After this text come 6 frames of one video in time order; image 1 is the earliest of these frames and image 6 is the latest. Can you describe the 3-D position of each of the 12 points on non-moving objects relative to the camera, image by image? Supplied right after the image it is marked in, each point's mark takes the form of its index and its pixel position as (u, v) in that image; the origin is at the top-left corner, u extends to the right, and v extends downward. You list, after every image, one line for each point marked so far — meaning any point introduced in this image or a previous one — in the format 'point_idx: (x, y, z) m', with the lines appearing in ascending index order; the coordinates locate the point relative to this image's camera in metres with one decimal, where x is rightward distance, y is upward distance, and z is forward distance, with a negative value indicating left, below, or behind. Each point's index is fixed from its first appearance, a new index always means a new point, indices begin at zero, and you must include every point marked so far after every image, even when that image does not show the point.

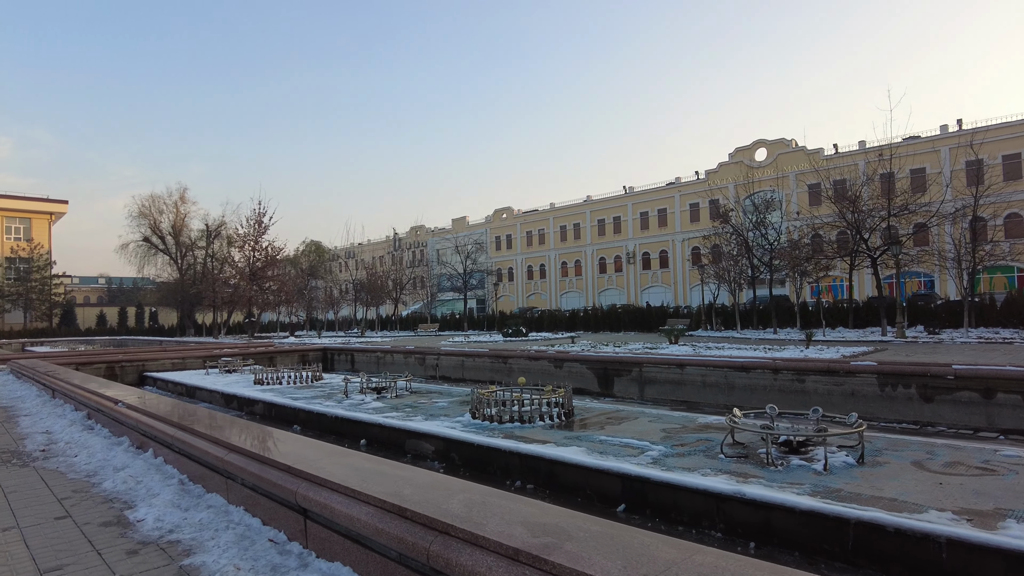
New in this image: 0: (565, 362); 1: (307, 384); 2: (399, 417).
0: (+1.1, -1.5, +13.4) m
1: (-4.0, -1.9, +12.7) m
2: (-1.5, -1.8, +9.0) m
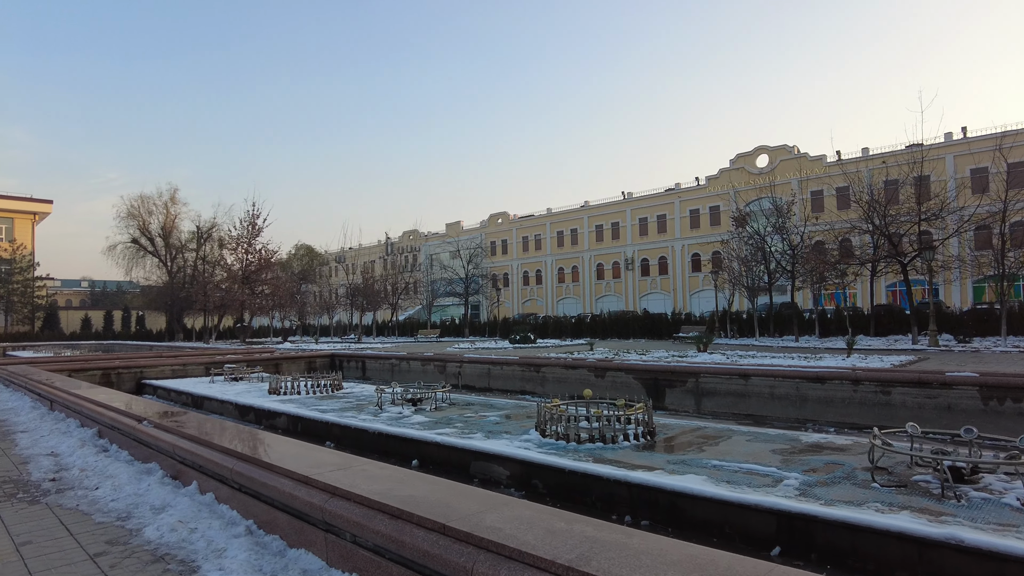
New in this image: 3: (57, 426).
0: (+1.8, -1.6, +12.4) m
1: (-3.2, -1.9, +11.6) m
2: (-0.7, -1.7, +8.0) m
3: (-5.1, -1.5, +7.3) m
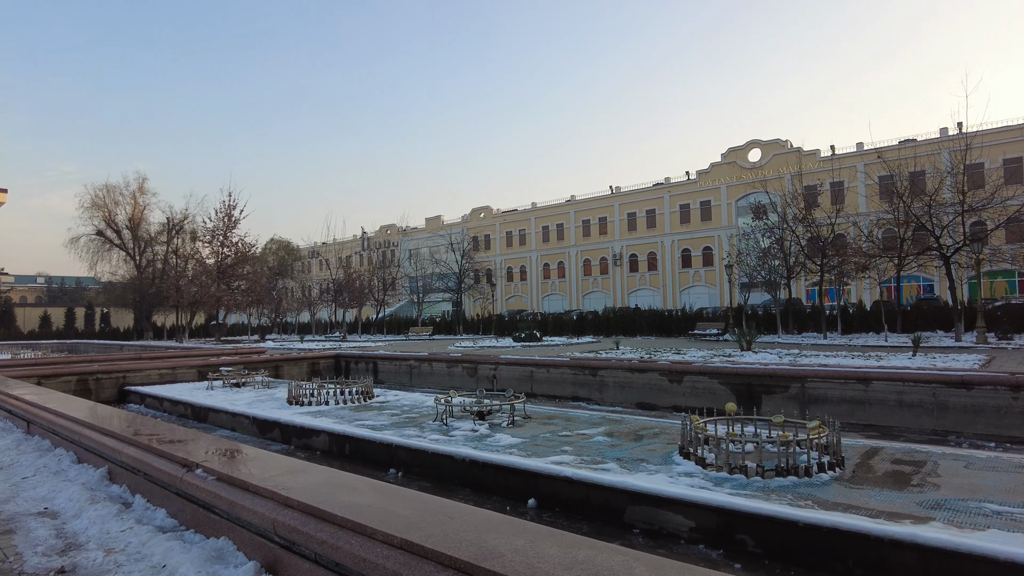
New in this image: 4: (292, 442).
0: (+2.8, -1.4, +10.7) m
1: (-2.2, -1.7, +9.7) m
2: (+0.5, -1.6, +6.2) m
3: (-3.8, -1.4, +5.3) m
4: (-2.8, -2.0, +8.5) m
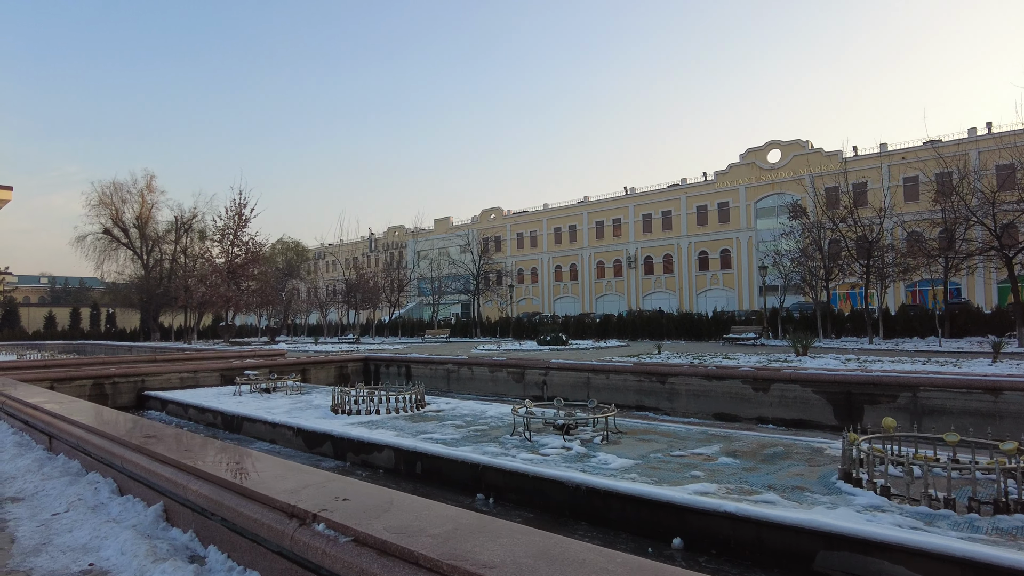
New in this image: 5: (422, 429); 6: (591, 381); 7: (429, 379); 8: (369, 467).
0: (+3.8, -1.4, +9.6) m
1: (-1.2, -1.7, +8.6) m
2: (+1.5, -1.5, +5.1) m
3: (-2.8, -1.3, +4.3) m
4: (-1.9, -1.9, +7.4) m
5: (-1.1, -1.7, +7.8) m
6: (+1.4, -1.7, +11.8) m
7: (-1.9, -2.0, +14.8) m
8: (-1.6, -1.9, +7.1) m
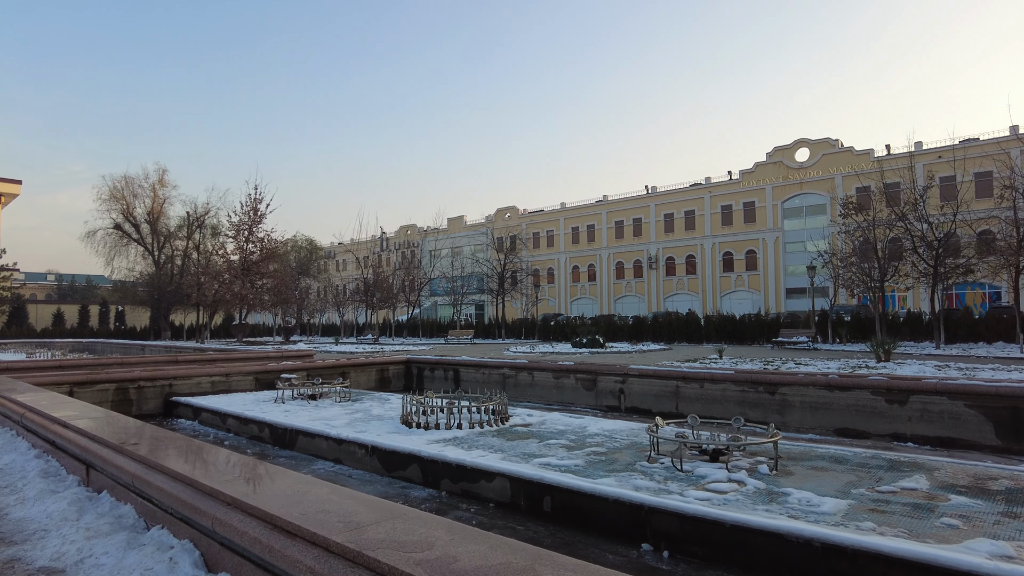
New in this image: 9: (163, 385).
0: (+5.0, -1.3, +8.2) m
1: (0.0, -1.6, +7.2) m
2: (+2.7, -1.5, +3.7) m
3: (-1.6, -1.2, +2.9) m
4: (-0.7, -1.8, +6.0) m
5: (+0.1, -1.6, +6.4) m
6: (+2.7, -1.6, +10.4) m
7: (-0.6, -2.0, +13.5) m
8: (-0.3, -1.8, +5.7) m
9: (-5.9, -1.6, +11.2) m
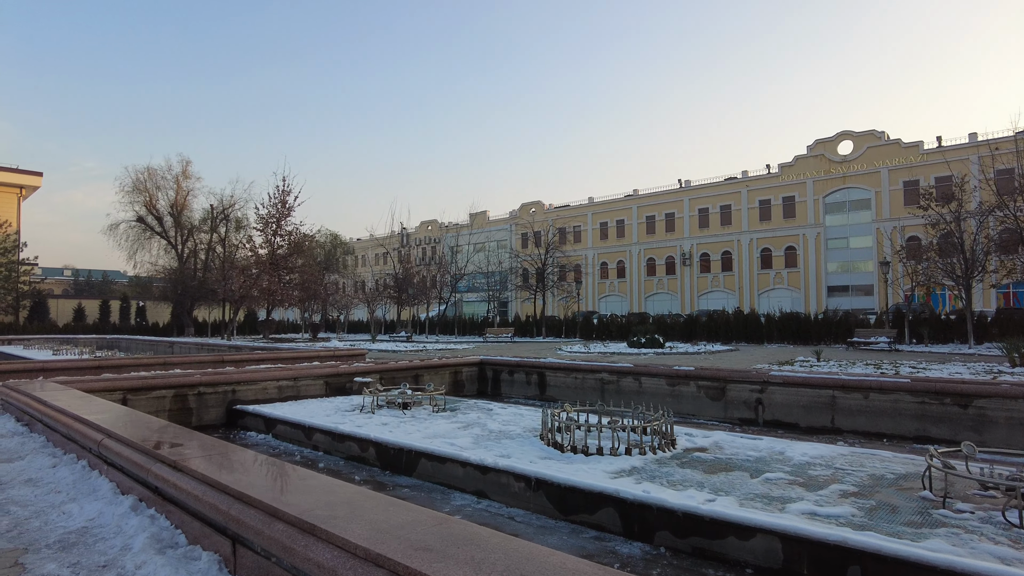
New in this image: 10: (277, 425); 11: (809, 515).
0: (+6.7, -1.2, +6.6) m
1: (+1.7, -1.5, +5.7) m
2: (+4.3, -1.4, +2.1) m
3: (0.0, -1.1, +1.3) m
4: (+1.0, -1.7, +4.5) m
5: (+1.8, -1.5, +4.8) m
6: (+4.4, -1.5, +8.8) m
7: (+1.1, -1.8, +11.9) m
8: (+1.3, -1.7, +4.2) m
9: (-4.2, -1.5, +9.7) m
10: (-3.0, -1.8, +8.5) m
11: (+1.9, -1.5, +4.3) m
